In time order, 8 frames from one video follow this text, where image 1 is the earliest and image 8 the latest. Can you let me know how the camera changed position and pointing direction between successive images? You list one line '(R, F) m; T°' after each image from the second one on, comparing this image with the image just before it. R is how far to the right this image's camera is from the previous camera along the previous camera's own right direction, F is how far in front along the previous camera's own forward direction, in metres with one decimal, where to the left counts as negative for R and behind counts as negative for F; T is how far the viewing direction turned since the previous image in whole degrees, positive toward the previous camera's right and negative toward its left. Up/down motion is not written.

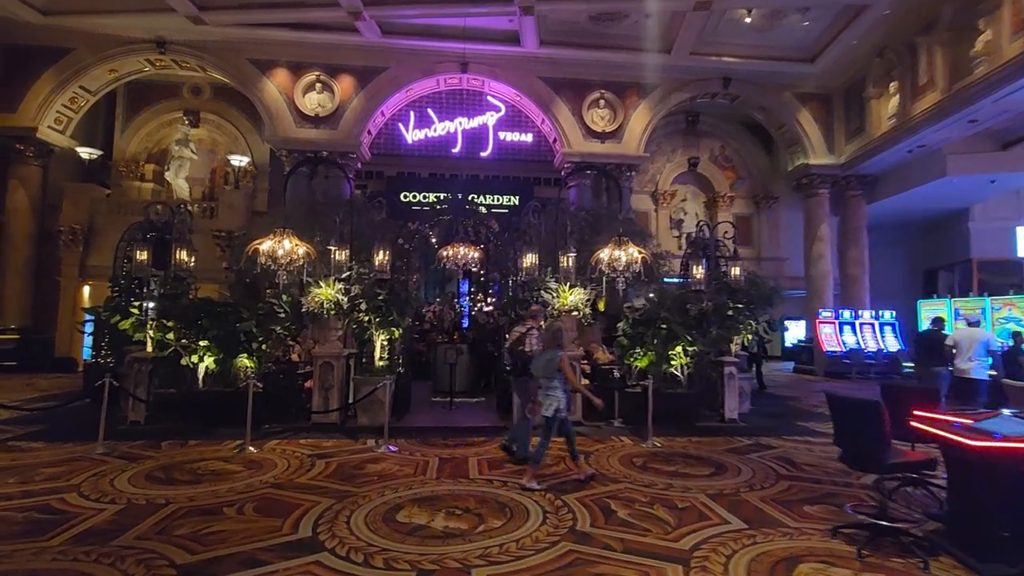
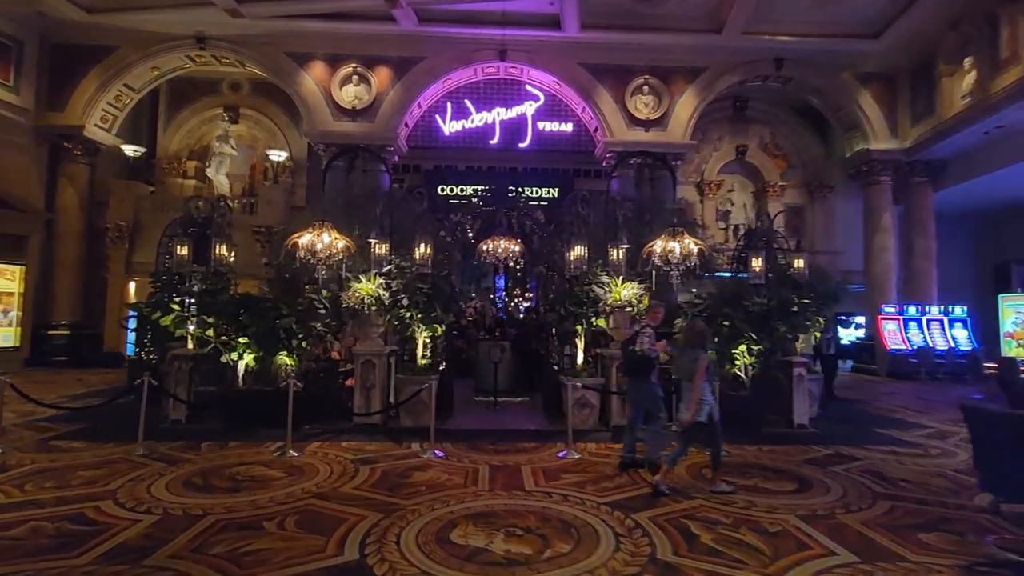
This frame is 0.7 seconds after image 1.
(-0.2, +0.5) m; -3°
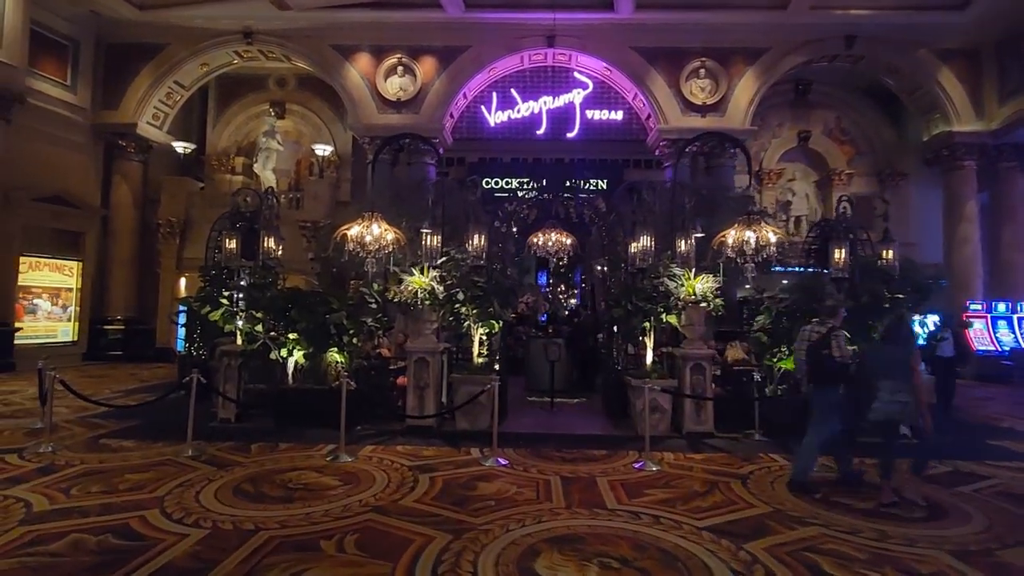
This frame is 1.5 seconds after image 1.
(-0.3, +0.5) m; -4°
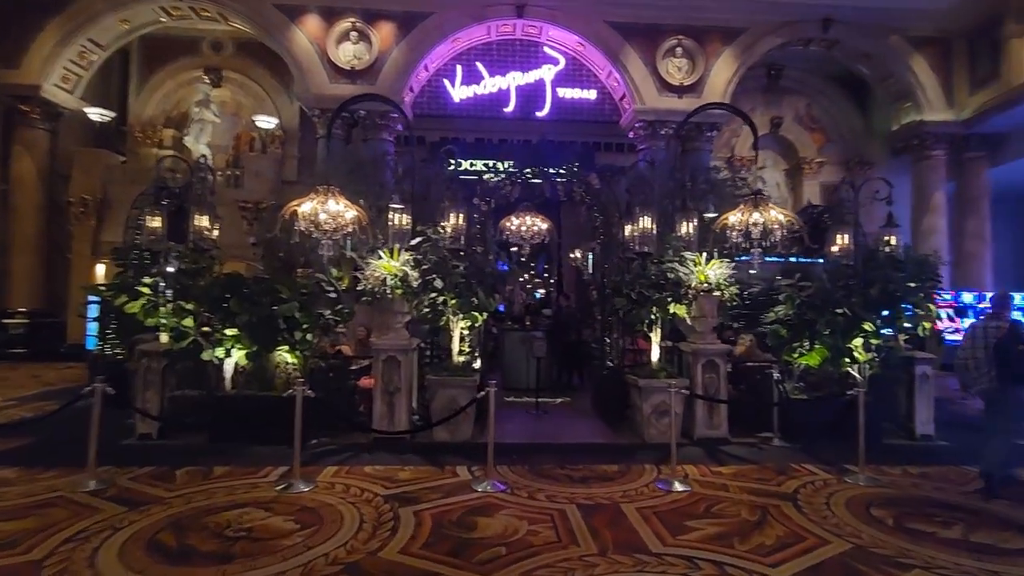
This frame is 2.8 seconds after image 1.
(-0.4, +1.0) m; +5°
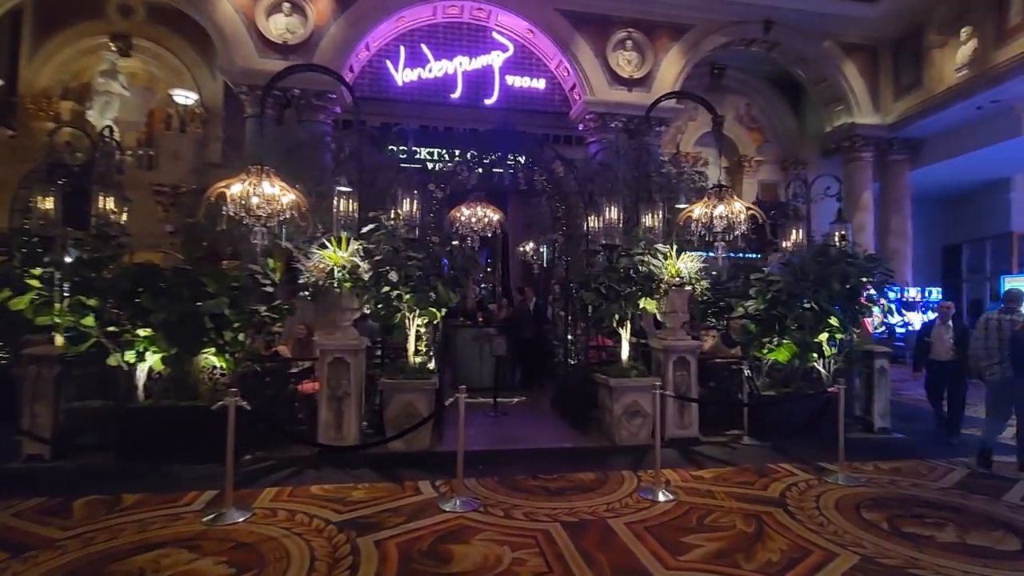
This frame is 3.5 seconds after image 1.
(-0.3, +0.5) m; +7°
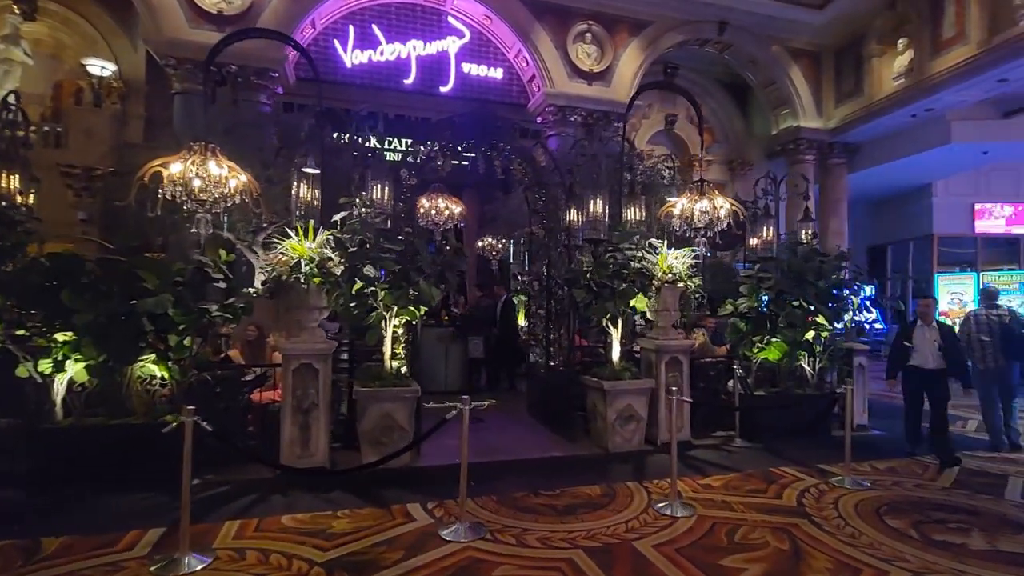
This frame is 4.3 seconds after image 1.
(-0.5, +0.5) m; +7°
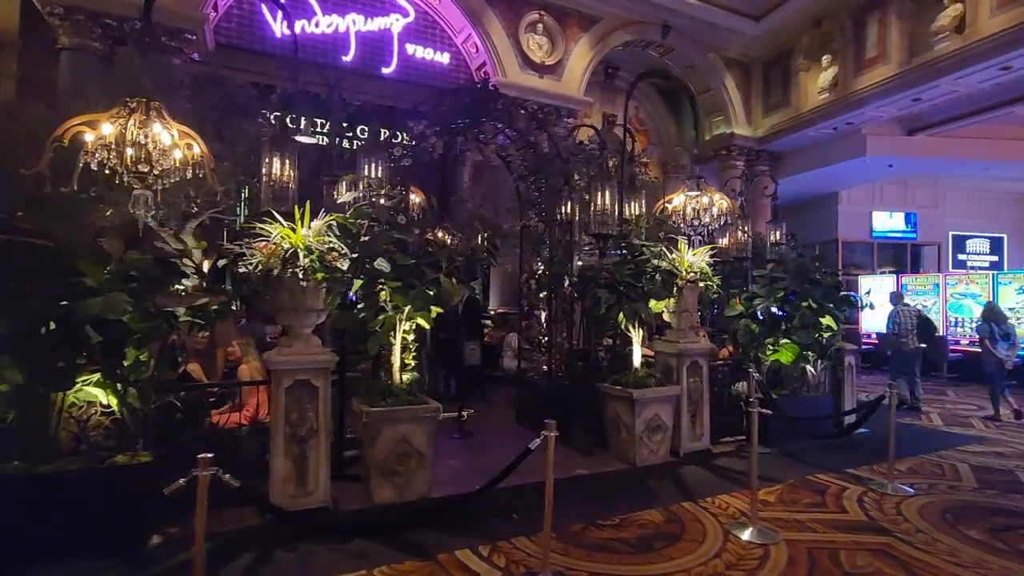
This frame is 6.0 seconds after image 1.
(-1.0, +0.7) m; +10°
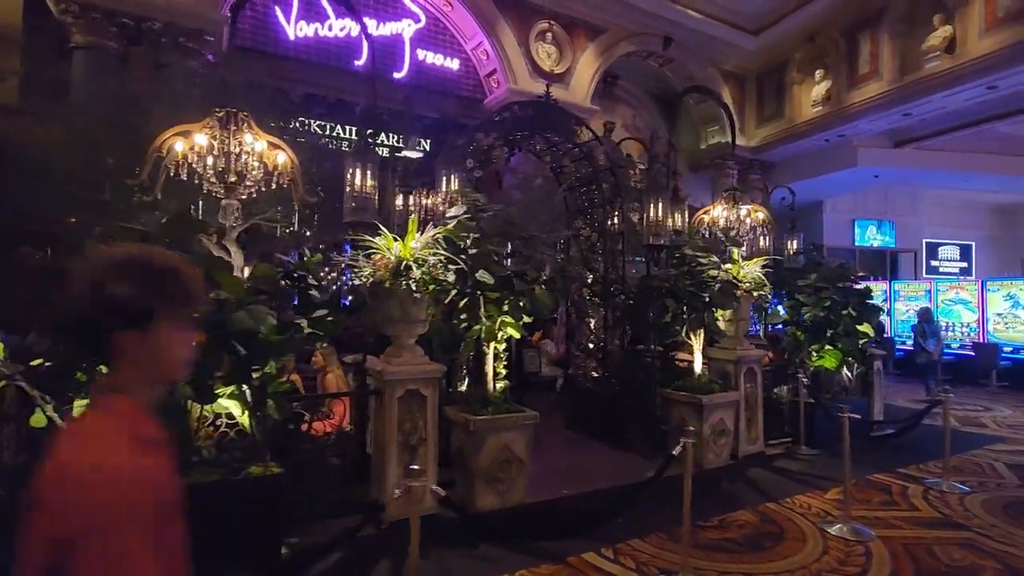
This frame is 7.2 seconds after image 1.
(-0.9, -0.1) m; +3°
